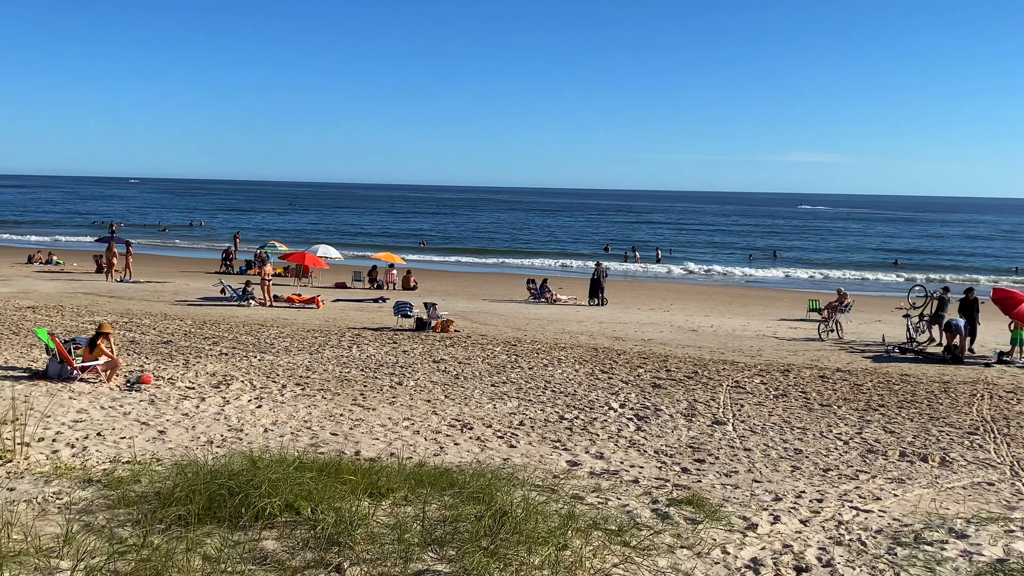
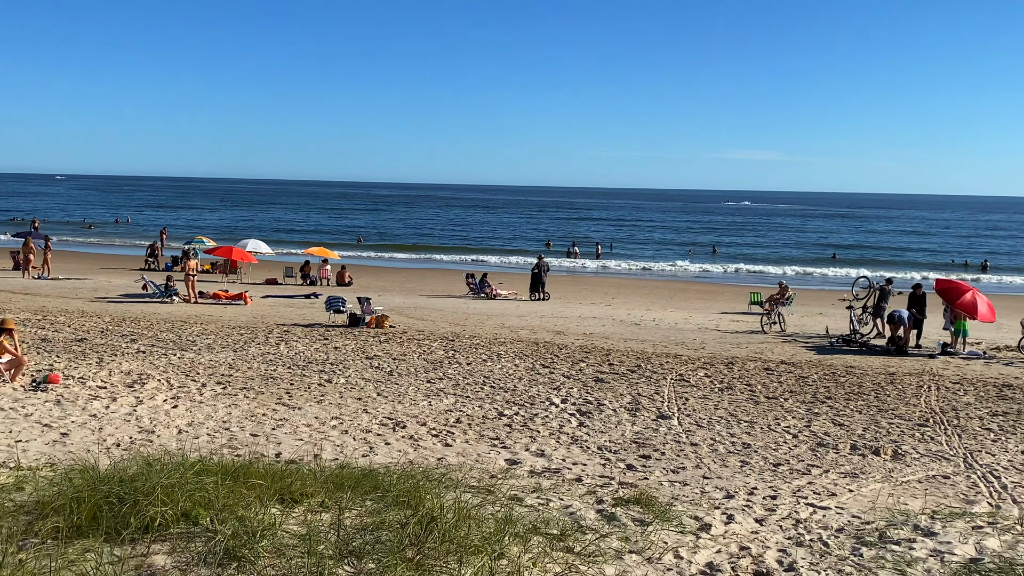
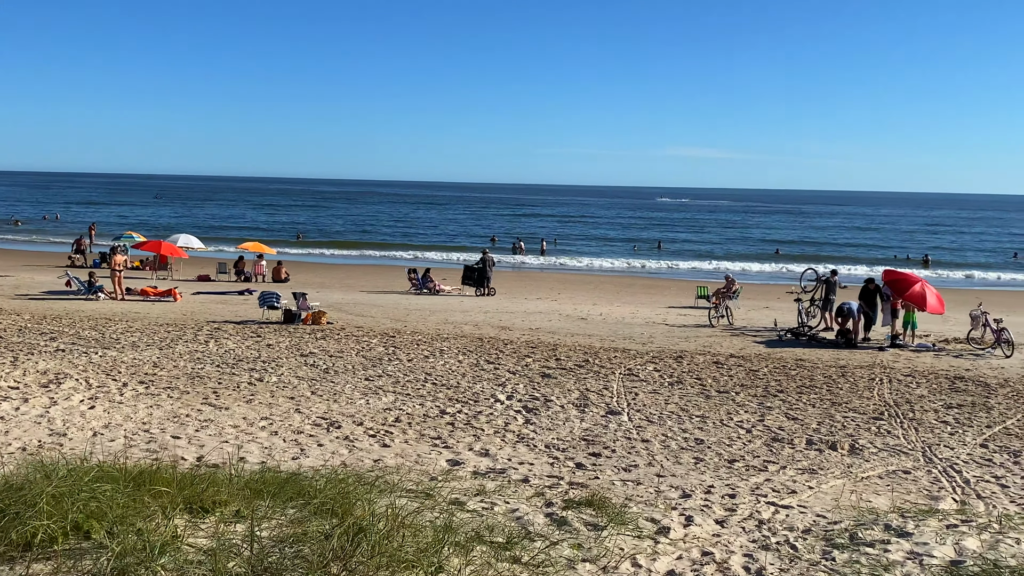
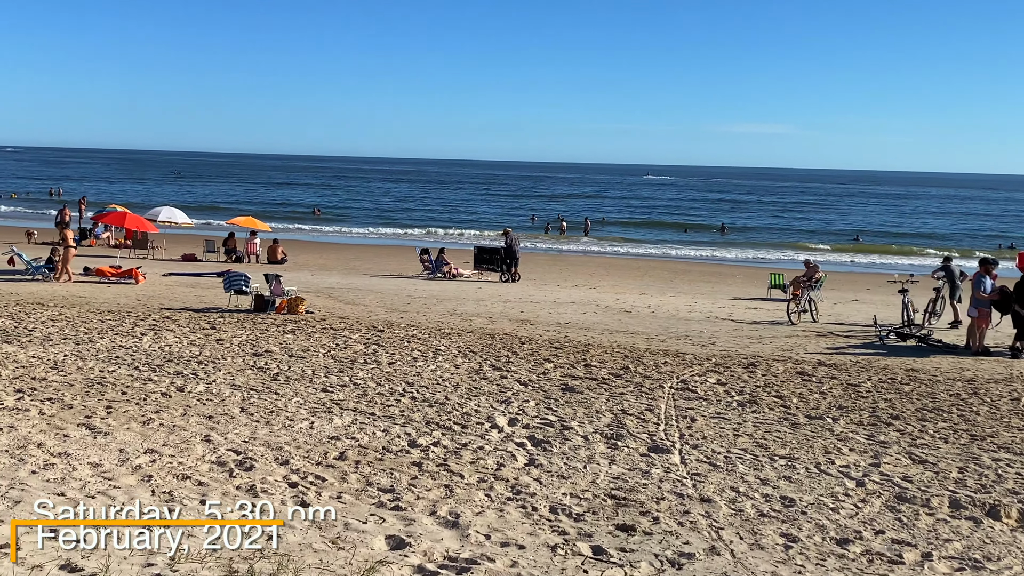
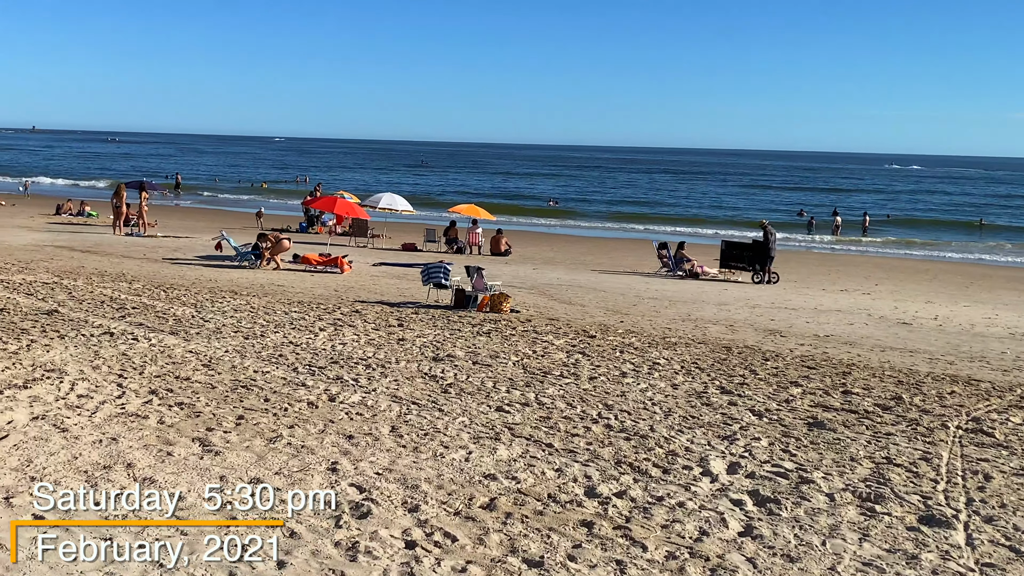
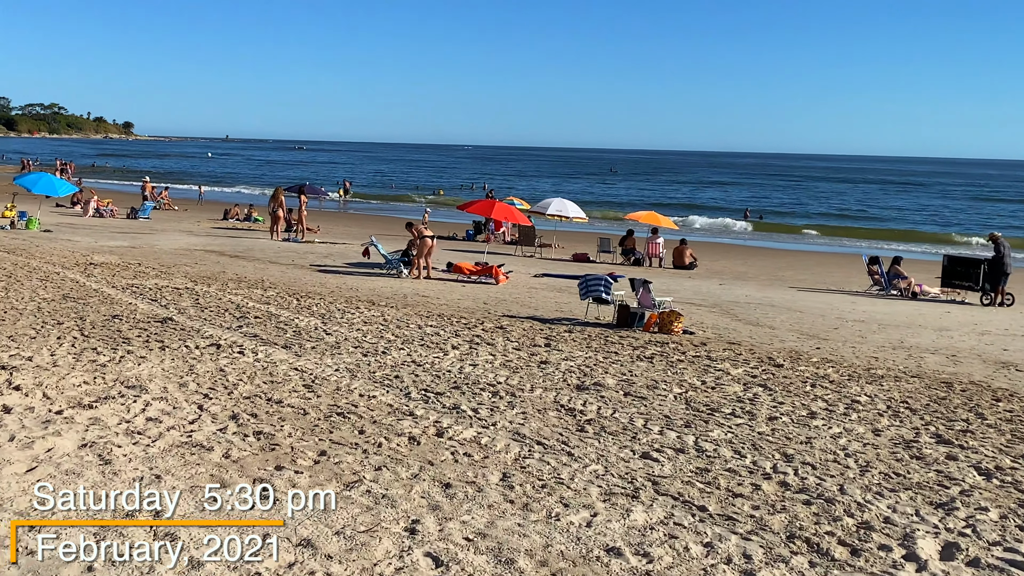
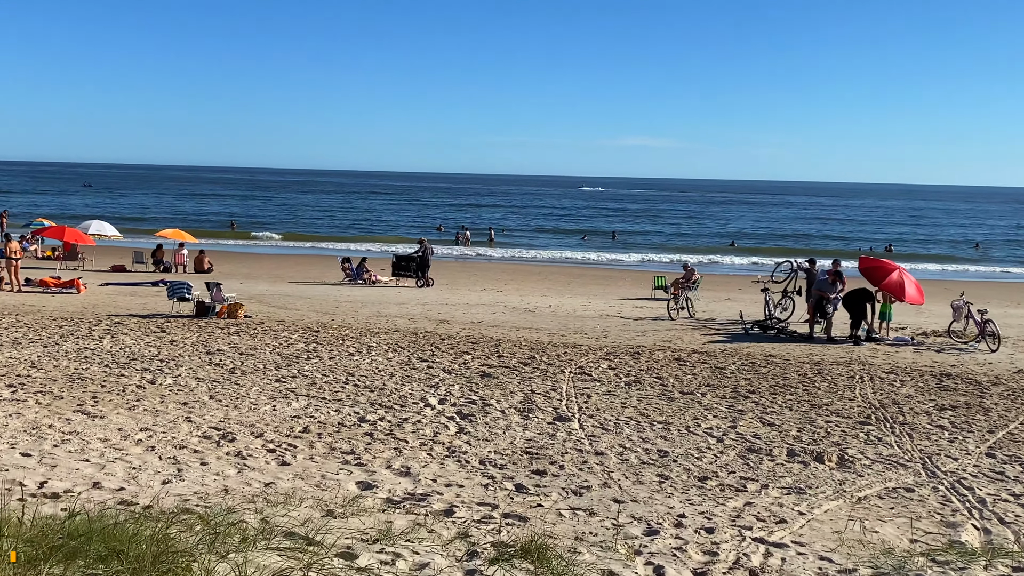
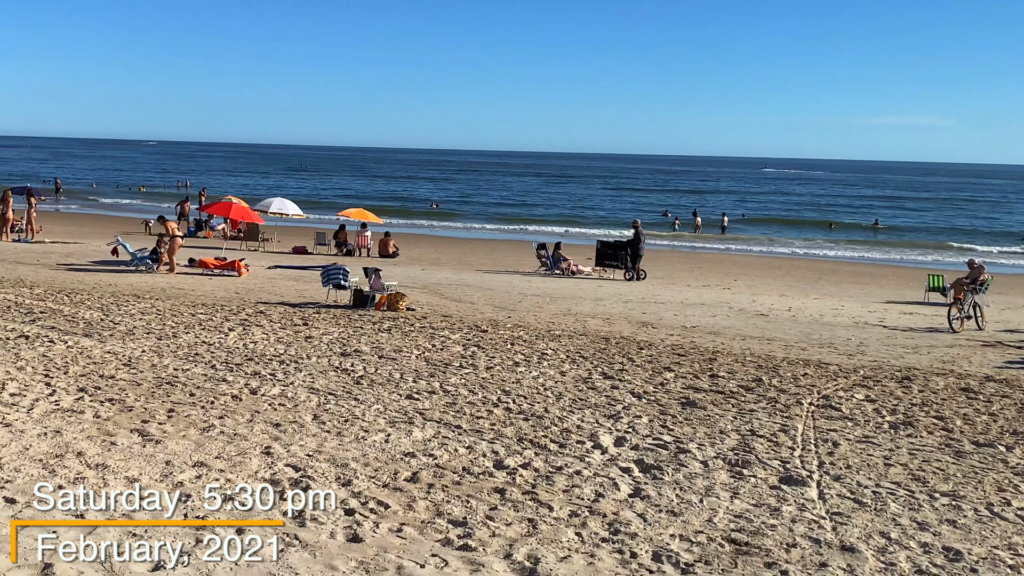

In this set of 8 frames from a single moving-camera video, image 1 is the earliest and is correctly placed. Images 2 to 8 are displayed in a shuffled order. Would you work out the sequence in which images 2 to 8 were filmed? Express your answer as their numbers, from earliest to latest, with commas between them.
2, 3, 7, 4, 8, 5, 6
